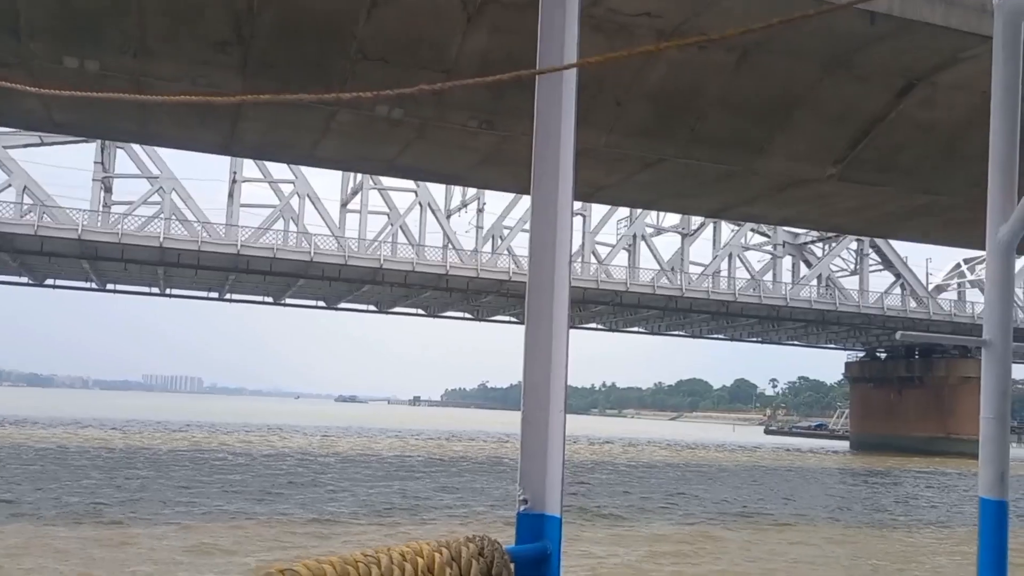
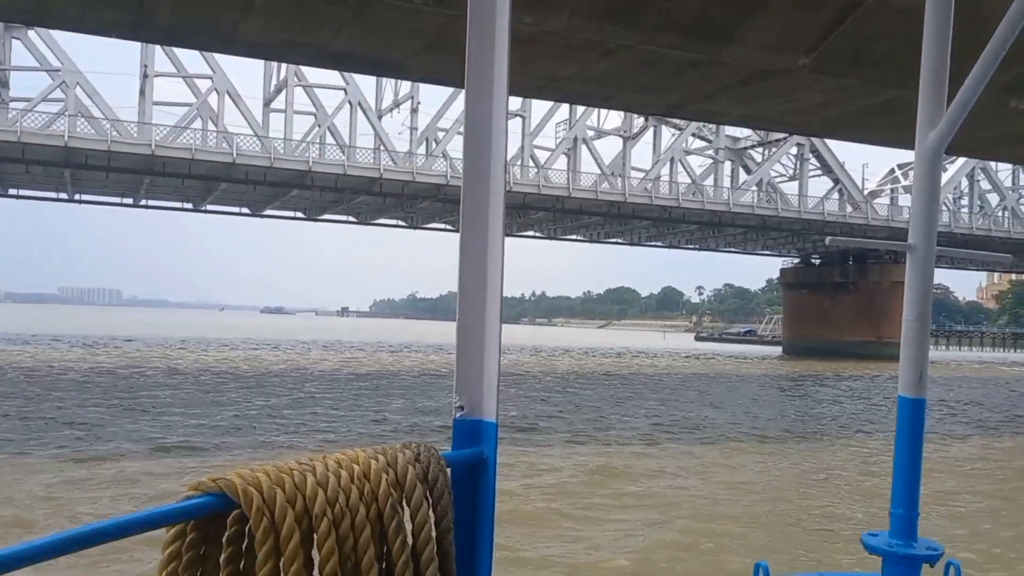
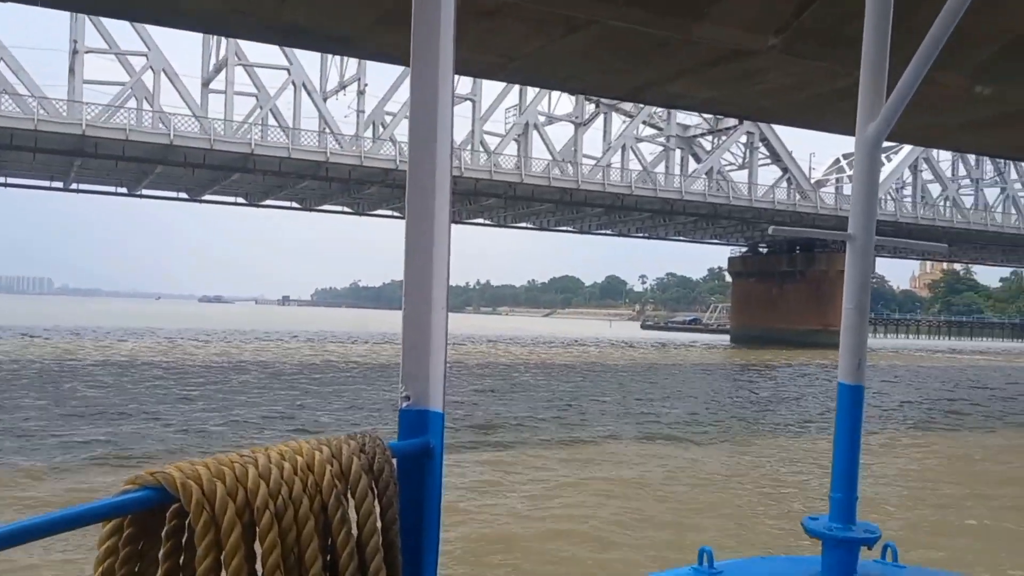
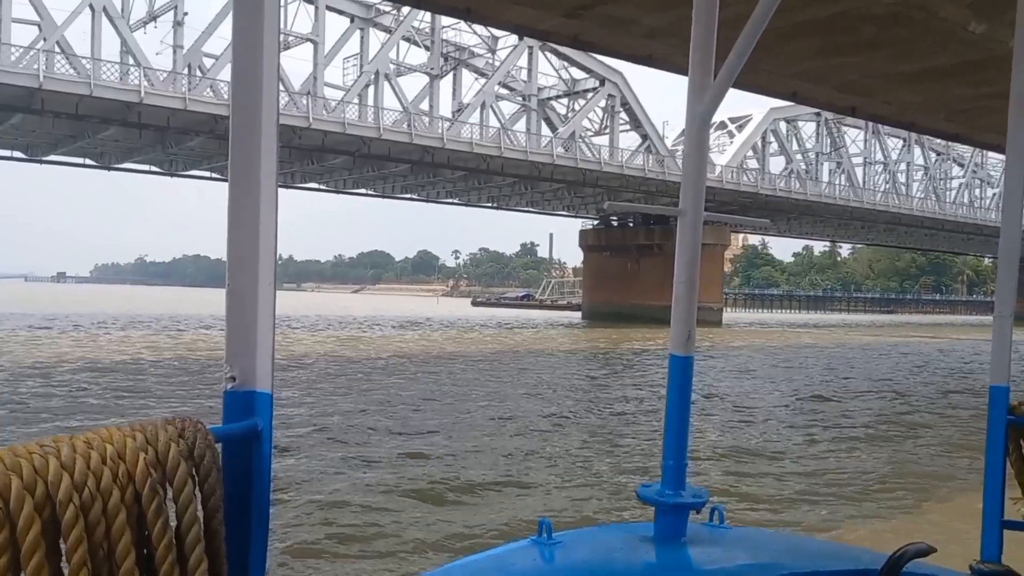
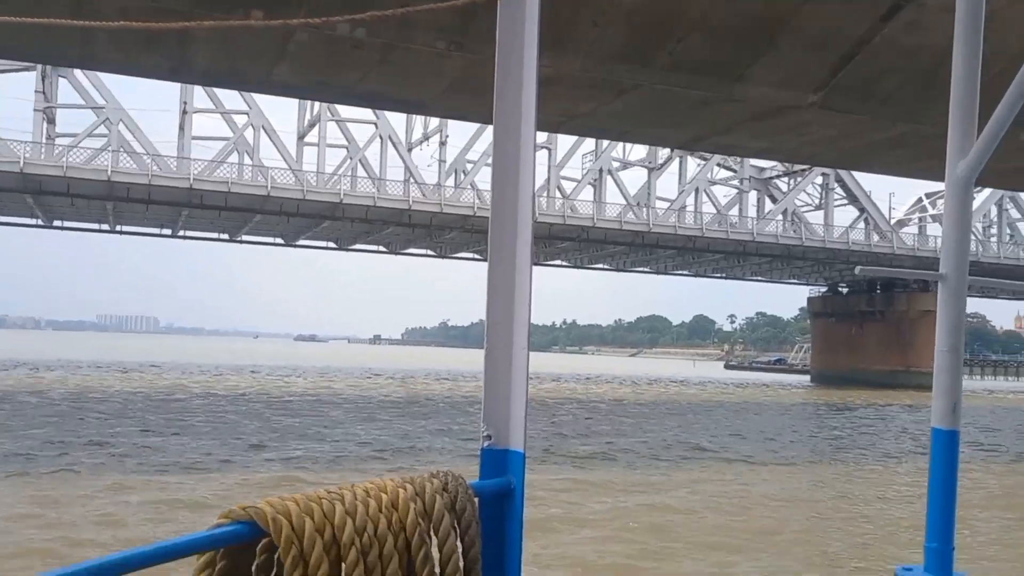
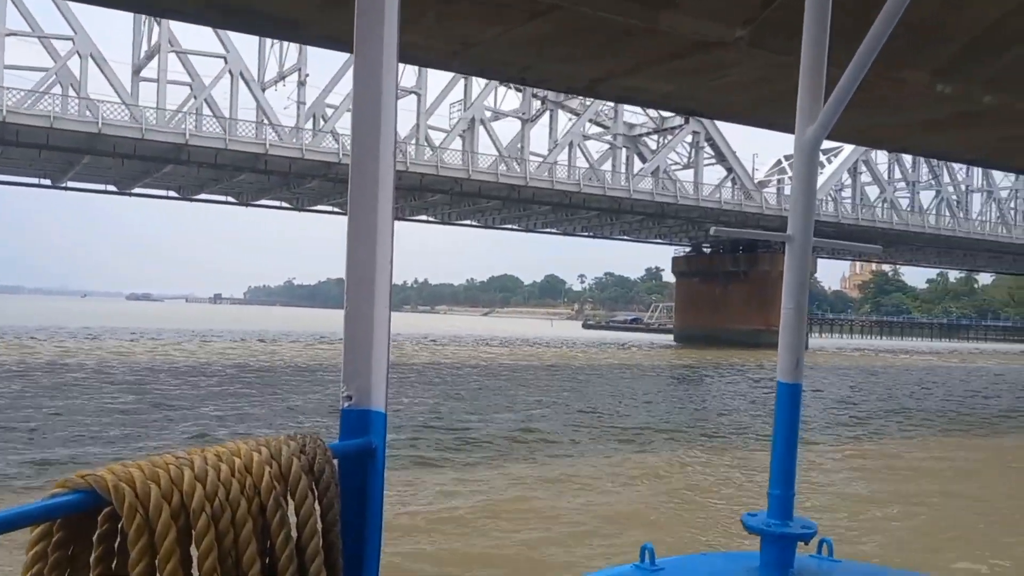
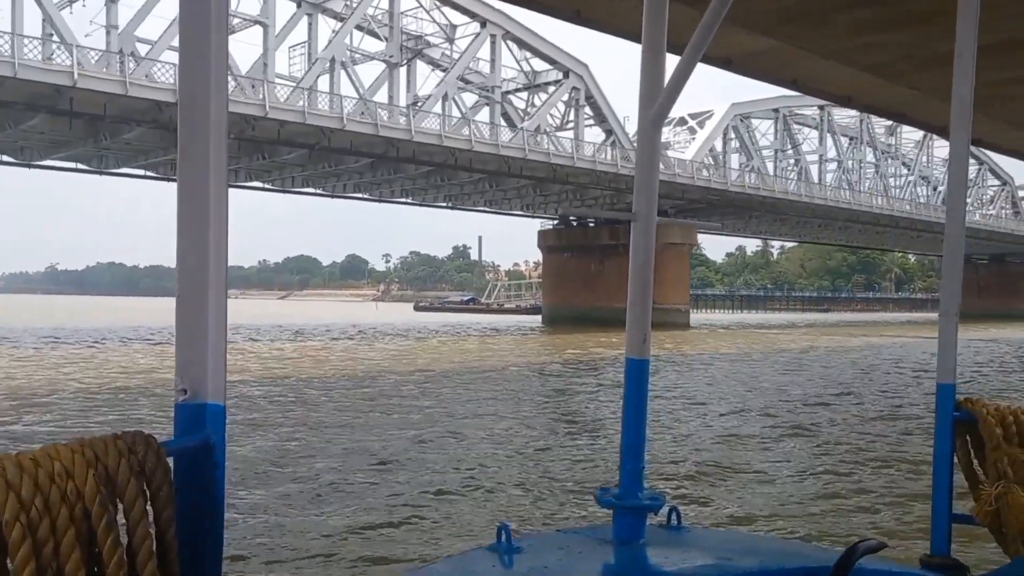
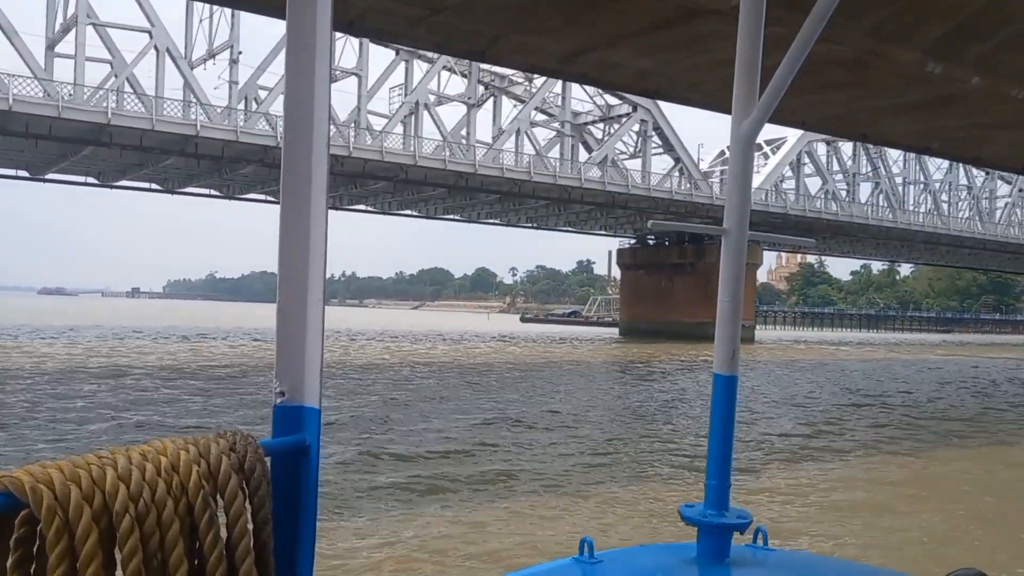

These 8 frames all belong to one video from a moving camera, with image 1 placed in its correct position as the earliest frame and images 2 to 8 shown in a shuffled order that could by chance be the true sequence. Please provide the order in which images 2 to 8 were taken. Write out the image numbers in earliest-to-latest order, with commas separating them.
5, 2, 3, 6, 8, 4, 7
